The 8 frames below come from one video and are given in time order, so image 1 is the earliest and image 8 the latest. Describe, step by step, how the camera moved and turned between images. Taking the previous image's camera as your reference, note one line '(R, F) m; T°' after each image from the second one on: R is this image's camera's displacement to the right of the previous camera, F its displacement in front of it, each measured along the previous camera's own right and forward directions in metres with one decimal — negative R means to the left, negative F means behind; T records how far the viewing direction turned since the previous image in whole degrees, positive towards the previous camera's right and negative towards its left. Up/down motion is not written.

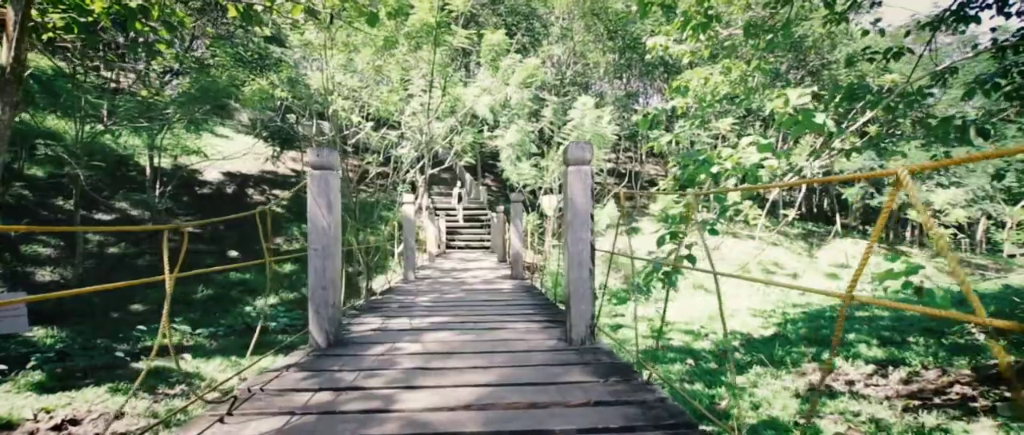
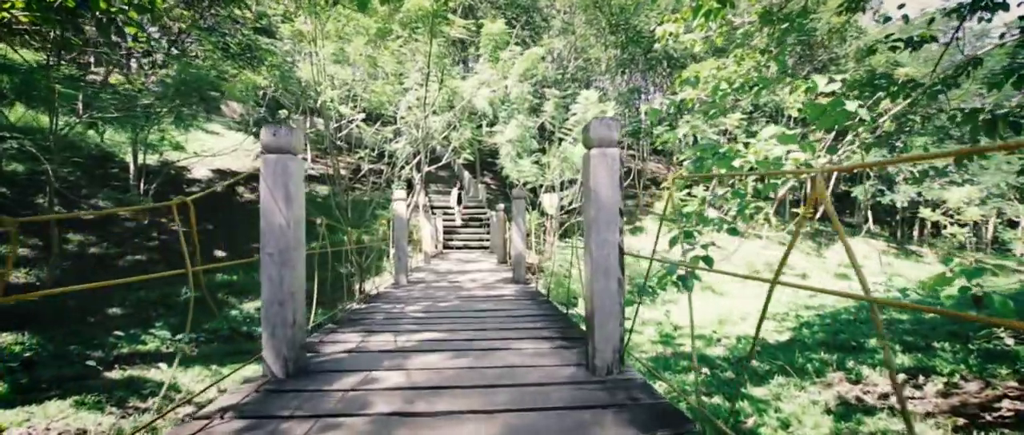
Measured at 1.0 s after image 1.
(0.0, +0.4) m; 0°
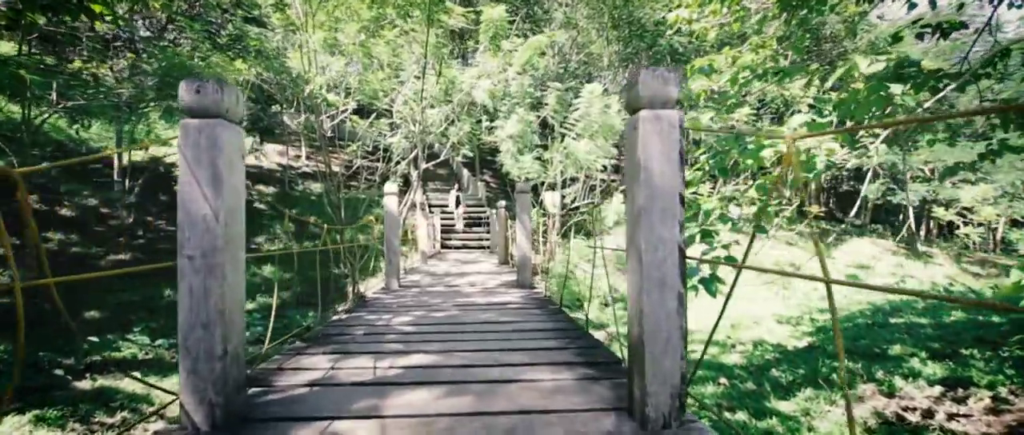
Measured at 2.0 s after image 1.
(0.0, +0.4) m; 0°
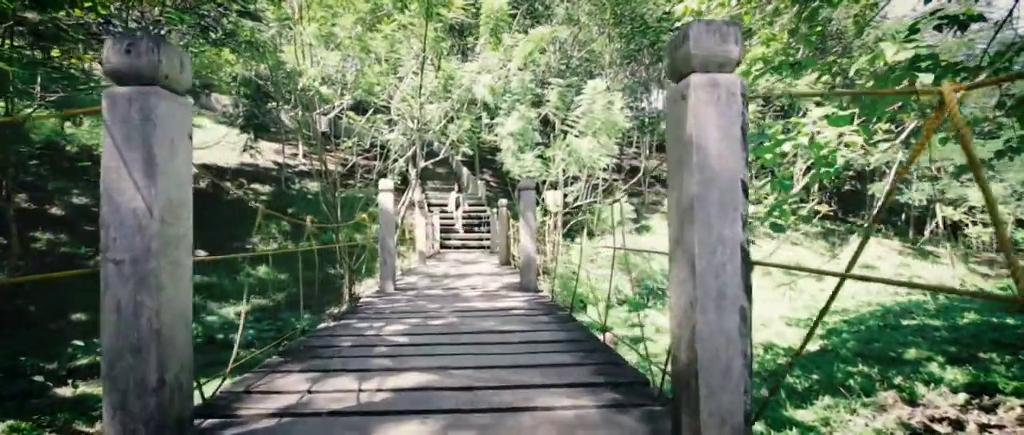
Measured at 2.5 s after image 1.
(0.0, +0.2) m; 0°
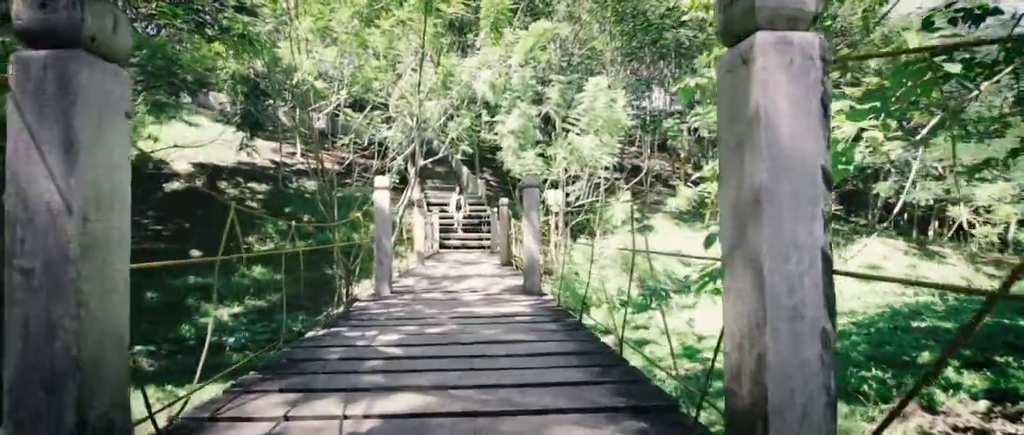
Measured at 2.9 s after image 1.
(0.0, +0.2) m; 0°
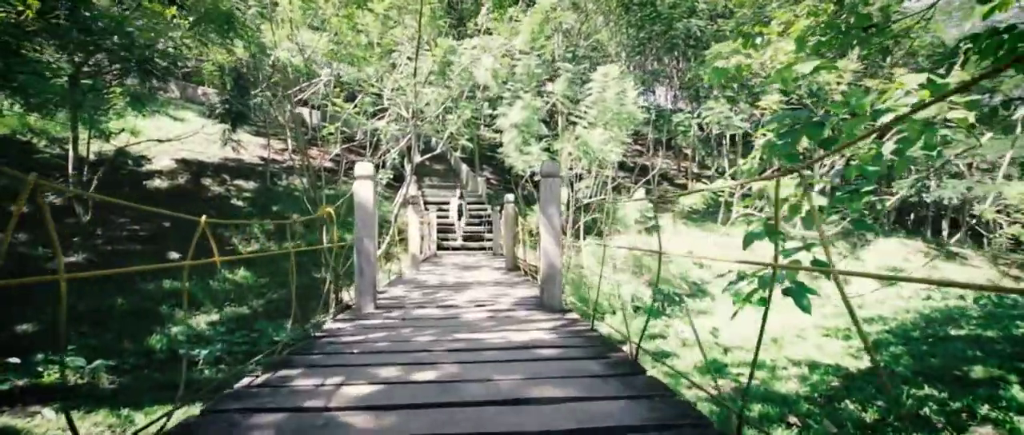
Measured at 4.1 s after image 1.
(-0.1, +0.6) m; 0°
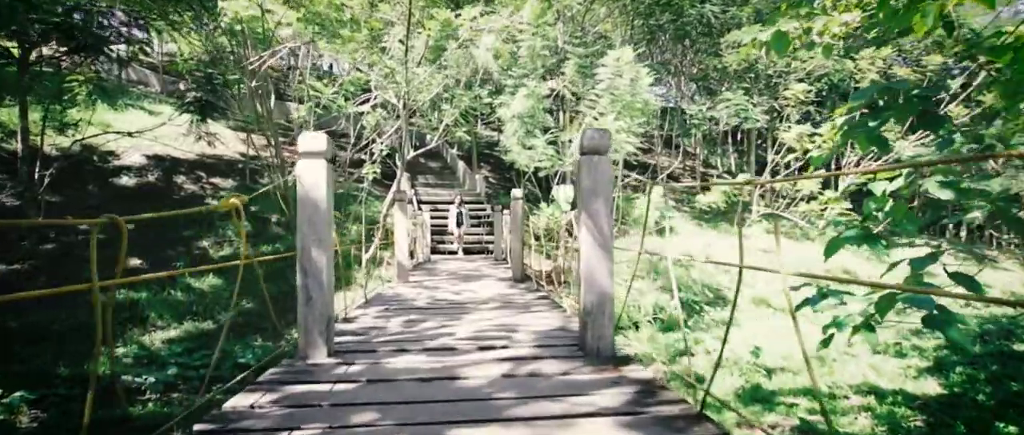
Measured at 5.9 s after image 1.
(-0.1, +0.9) m; 0°
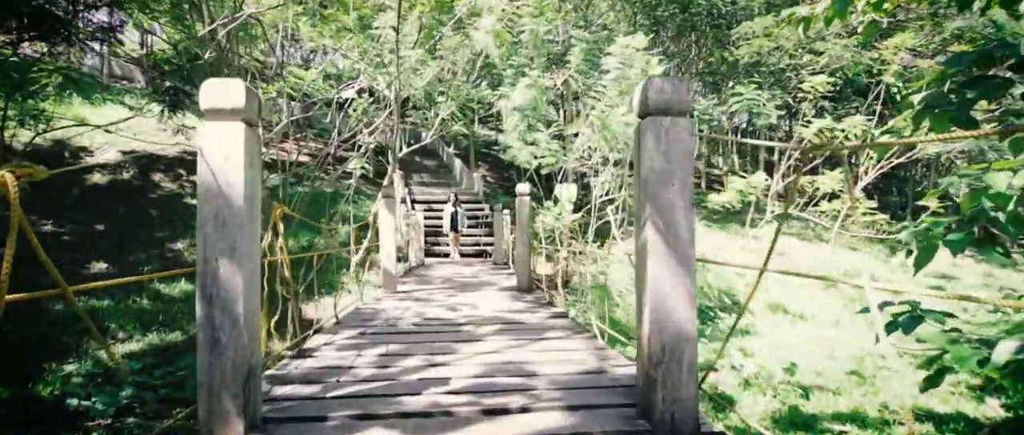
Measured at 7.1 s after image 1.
(-0.1, +0.6) m; 0°
